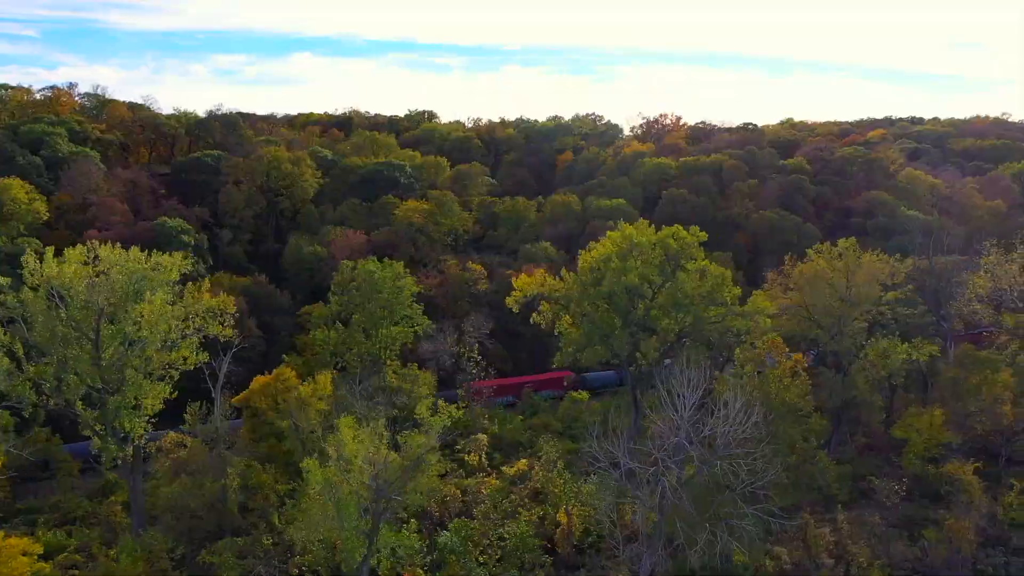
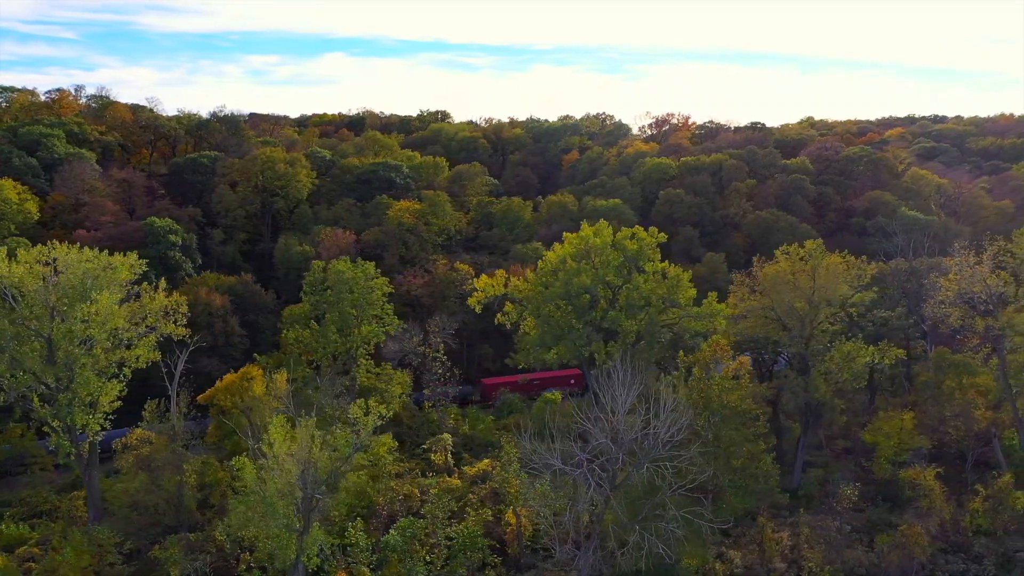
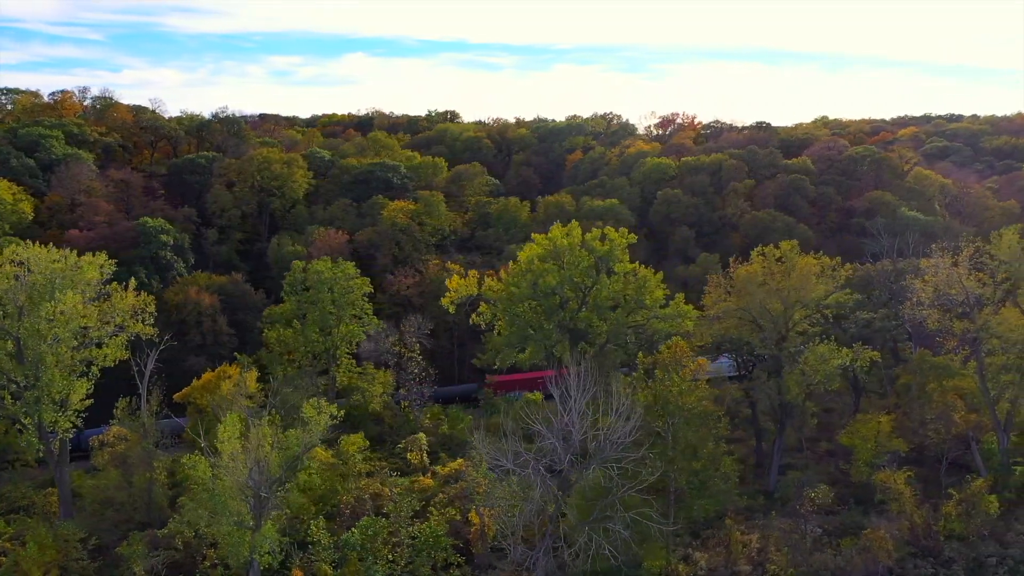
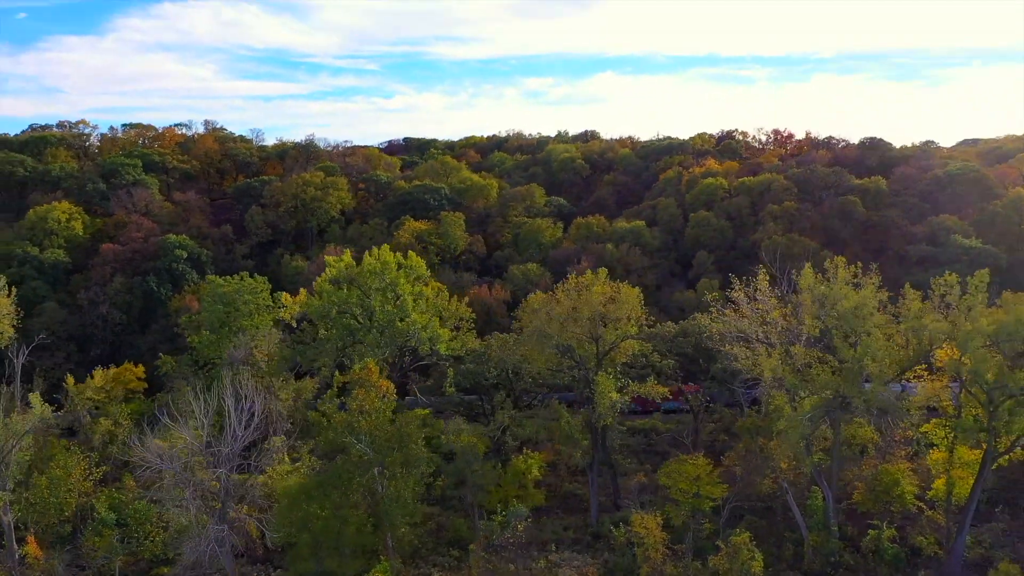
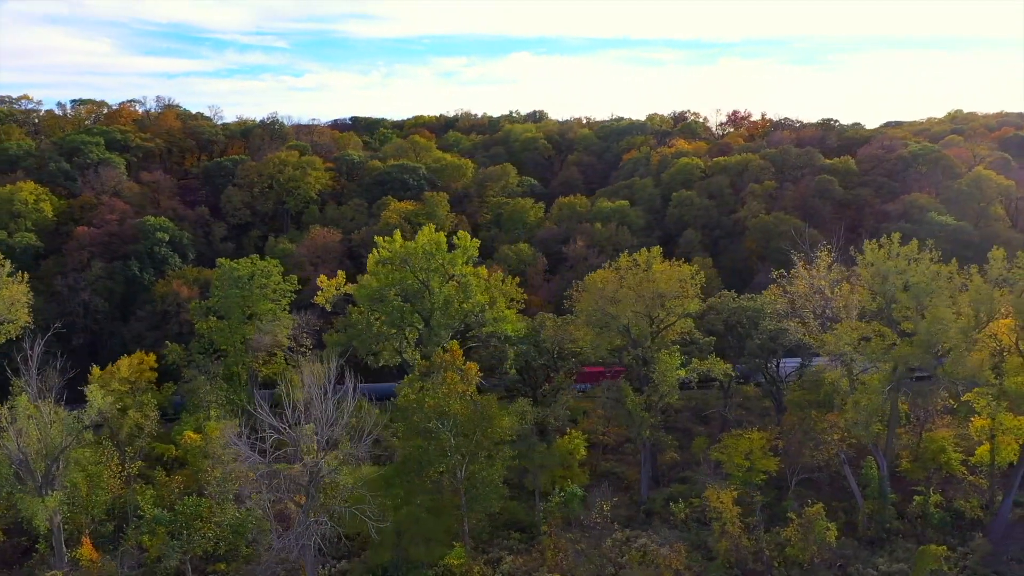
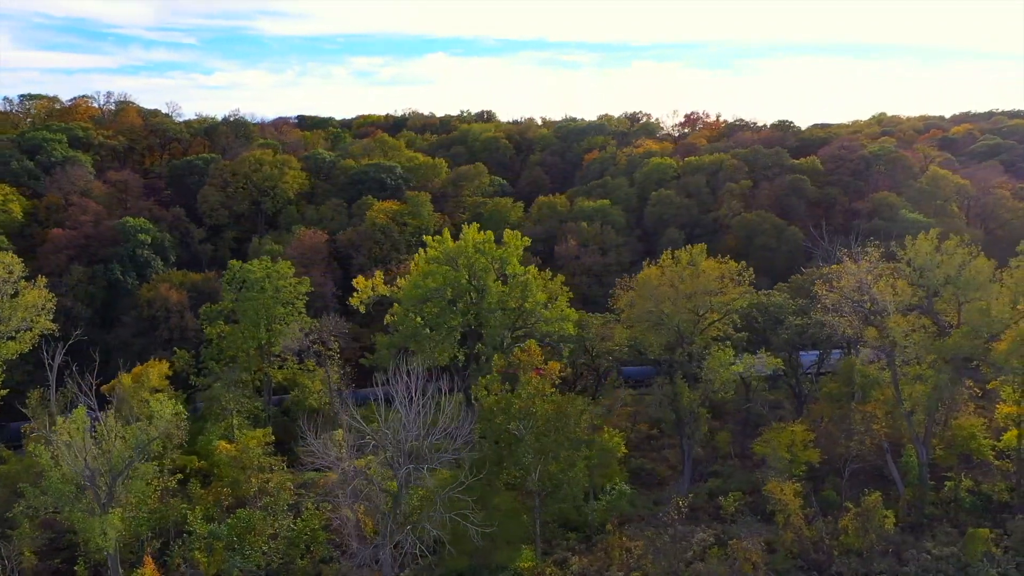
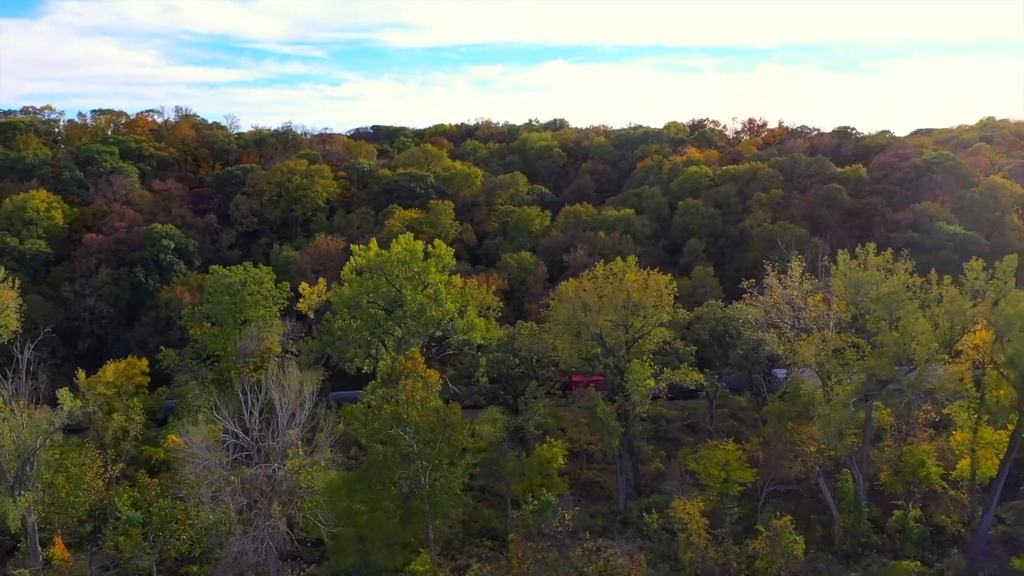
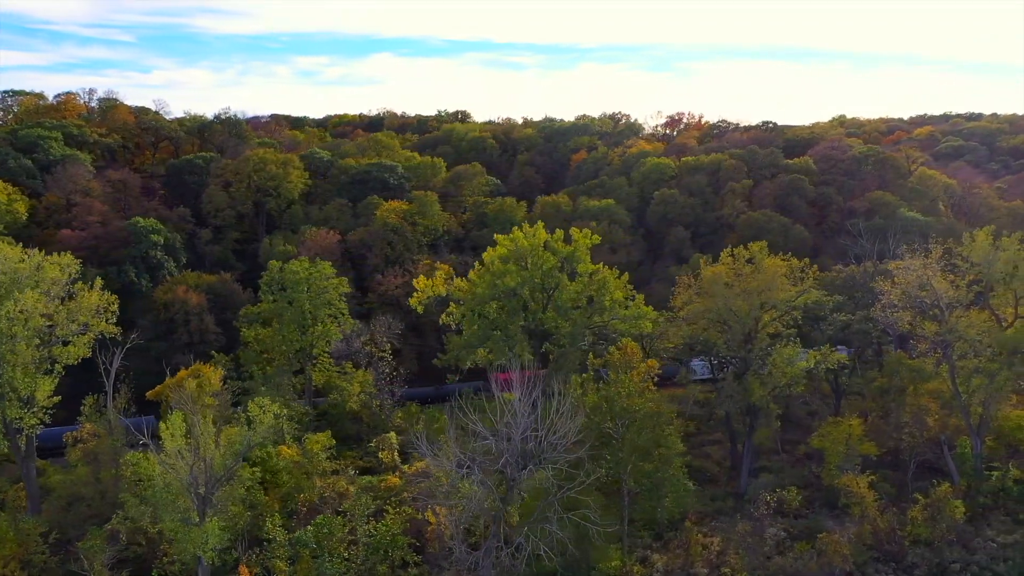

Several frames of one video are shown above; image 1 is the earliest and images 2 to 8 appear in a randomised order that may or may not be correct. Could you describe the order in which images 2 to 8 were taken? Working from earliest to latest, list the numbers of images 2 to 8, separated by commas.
2, 3, 8, 6, 5, 7, 4
